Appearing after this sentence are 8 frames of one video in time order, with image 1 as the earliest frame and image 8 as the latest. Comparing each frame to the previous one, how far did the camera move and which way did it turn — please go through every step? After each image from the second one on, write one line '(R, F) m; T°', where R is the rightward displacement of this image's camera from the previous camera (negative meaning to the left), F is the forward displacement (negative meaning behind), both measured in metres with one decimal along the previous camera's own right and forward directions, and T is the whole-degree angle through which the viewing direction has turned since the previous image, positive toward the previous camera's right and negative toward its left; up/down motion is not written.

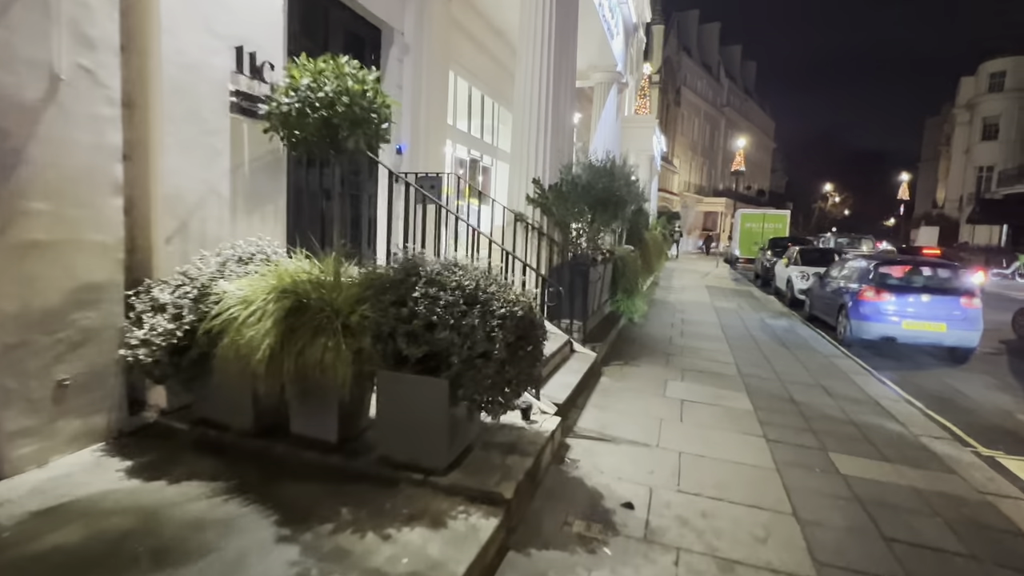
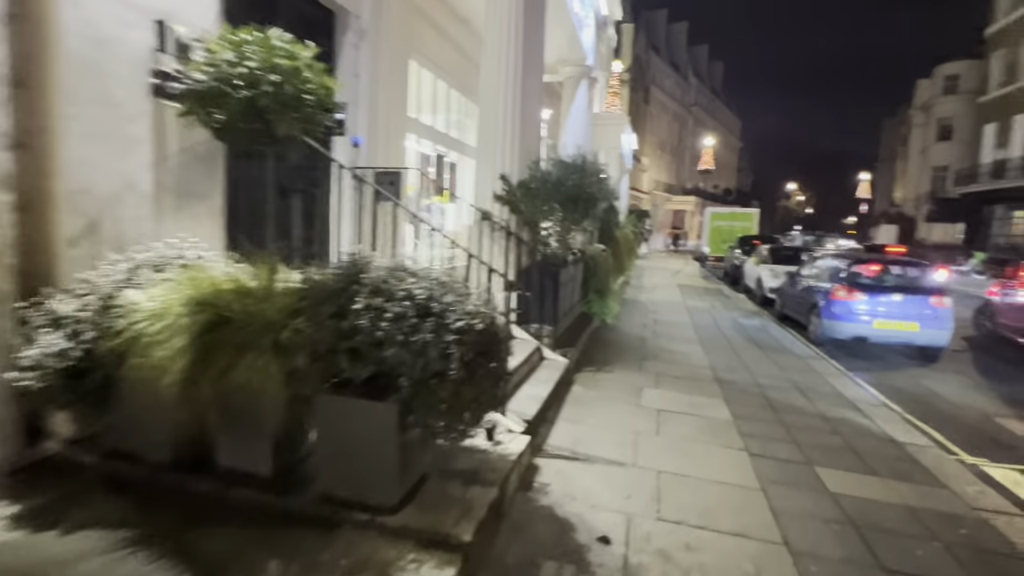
(+0.1, +0.5) m; +3°
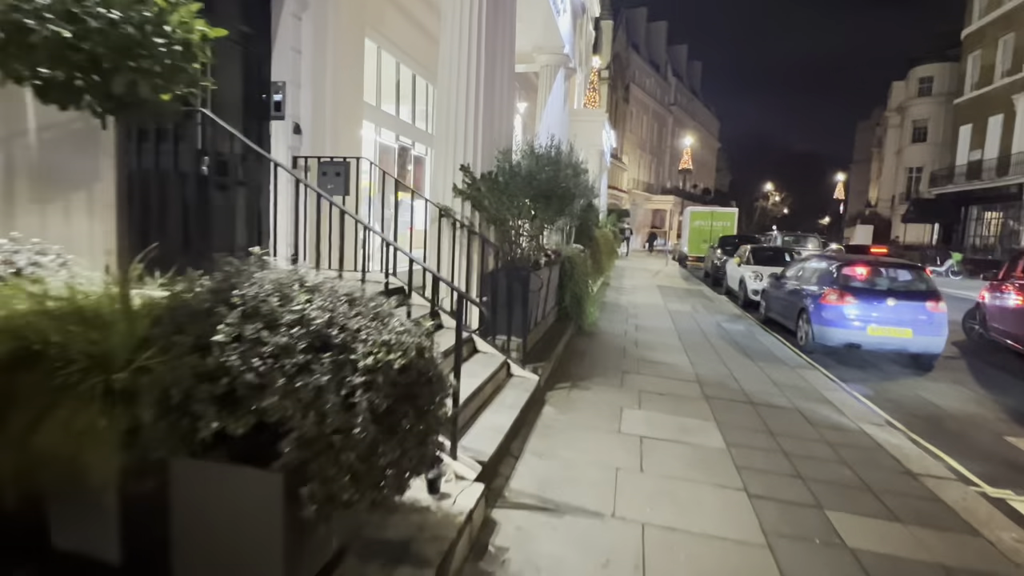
(+0.2, +0.9) m; +2°
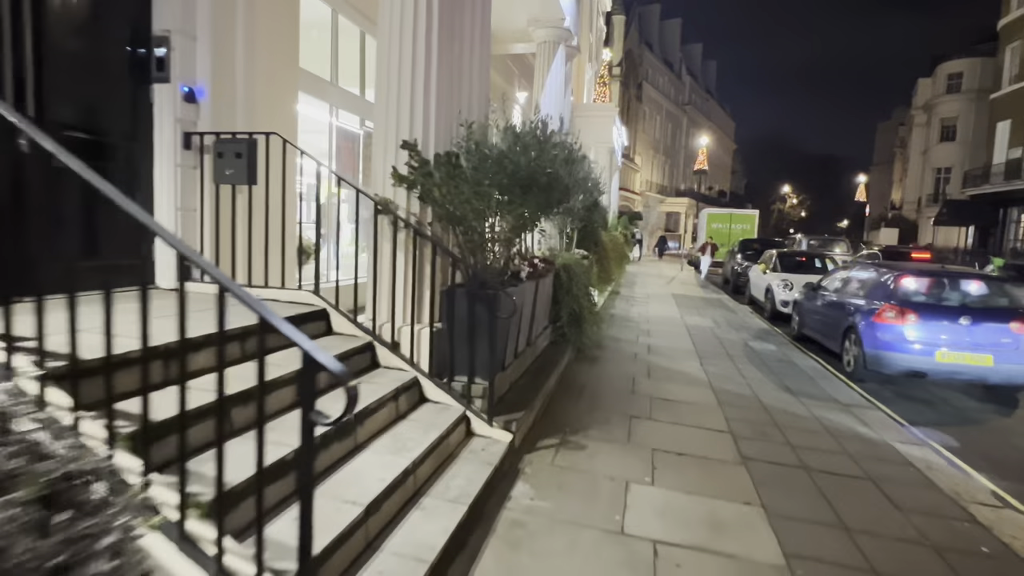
(+0.4, +1.8) m; -1°
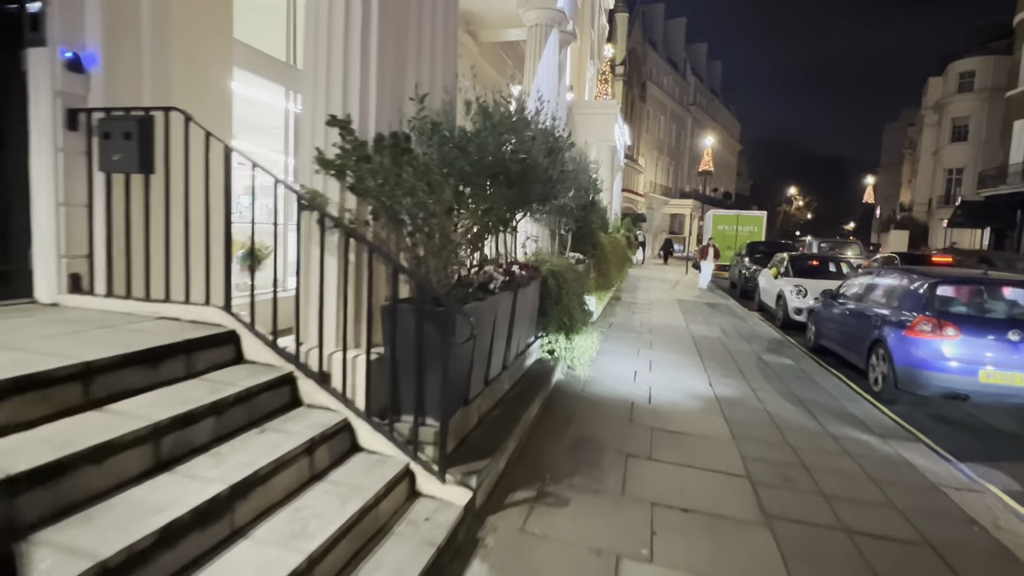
(+0.3, +1.0) m; 0°
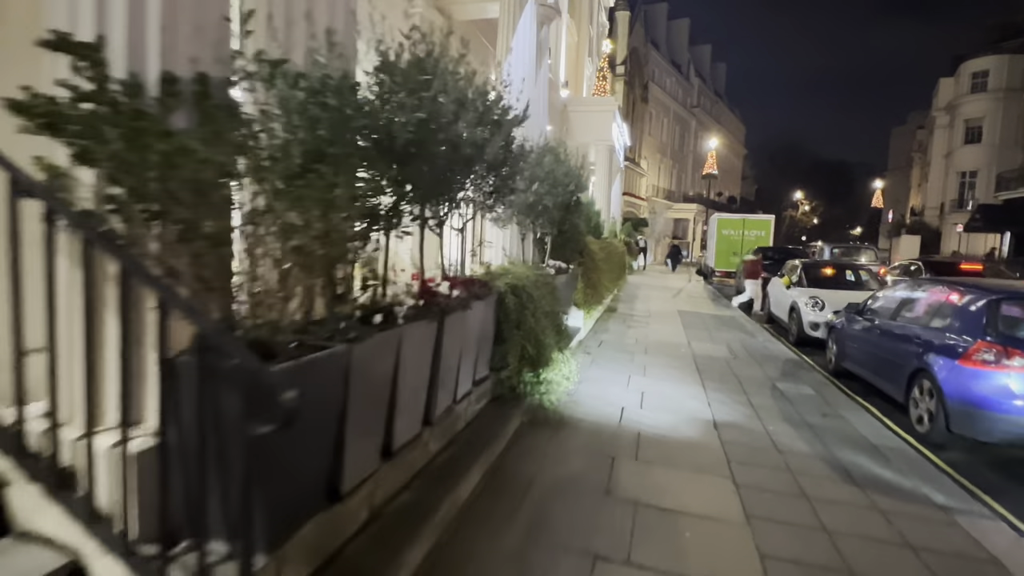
(+0.6, +1.6) m; 0°
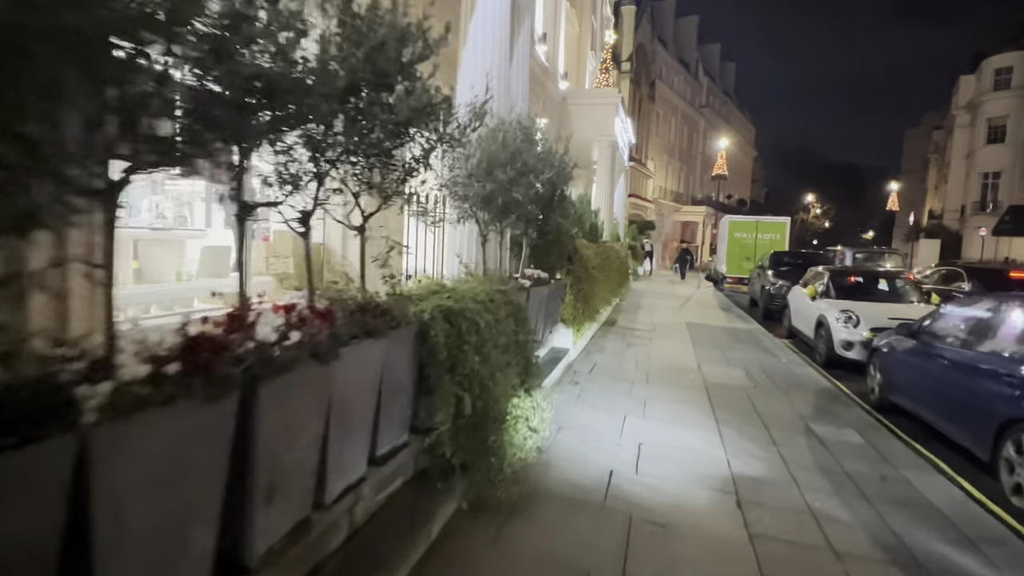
(+0.5, +1.8) m; -1°
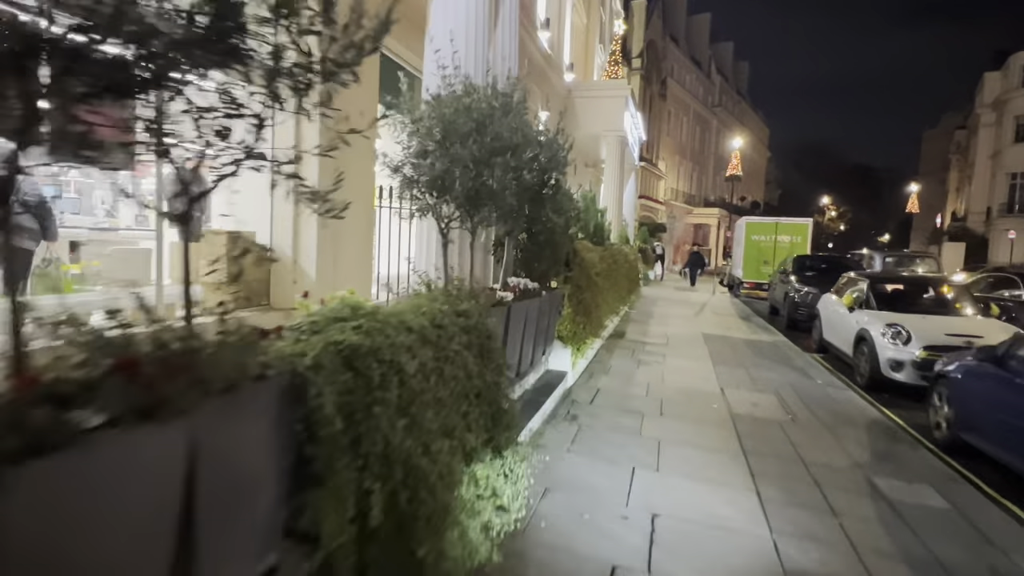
(+0.3, +1.5) m; -1°
